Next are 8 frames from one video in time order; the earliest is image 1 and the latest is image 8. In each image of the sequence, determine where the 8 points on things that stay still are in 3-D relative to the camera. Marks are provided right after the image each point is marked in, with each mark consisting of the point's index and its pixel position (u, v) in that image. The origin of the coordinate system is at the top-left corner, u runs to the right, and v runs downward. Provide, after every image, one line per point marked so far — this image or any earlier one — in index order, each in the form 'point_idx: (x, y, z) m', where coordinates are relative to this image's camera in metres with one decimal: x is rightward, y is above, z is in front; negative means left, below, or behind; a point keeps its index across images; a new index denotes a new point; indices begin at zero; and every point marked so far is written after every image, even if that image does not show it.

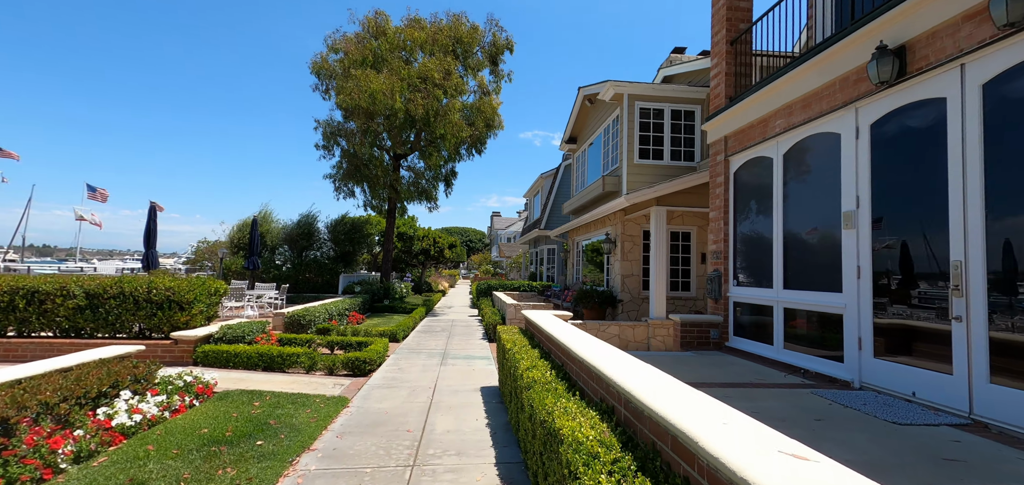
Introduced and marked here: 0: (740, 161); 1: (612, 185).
0: (+3.1, +1.1, +6.2) m
1: (+2.5, +1.5, +11.3) m
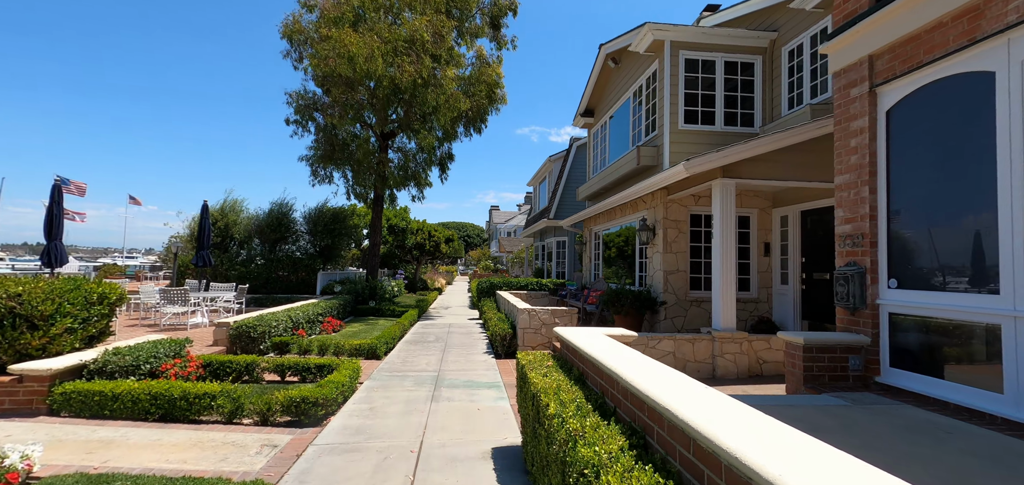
0: (+3.4, +1.3, +3.9) m
1: (+2.7, +1.7, +8.9) m
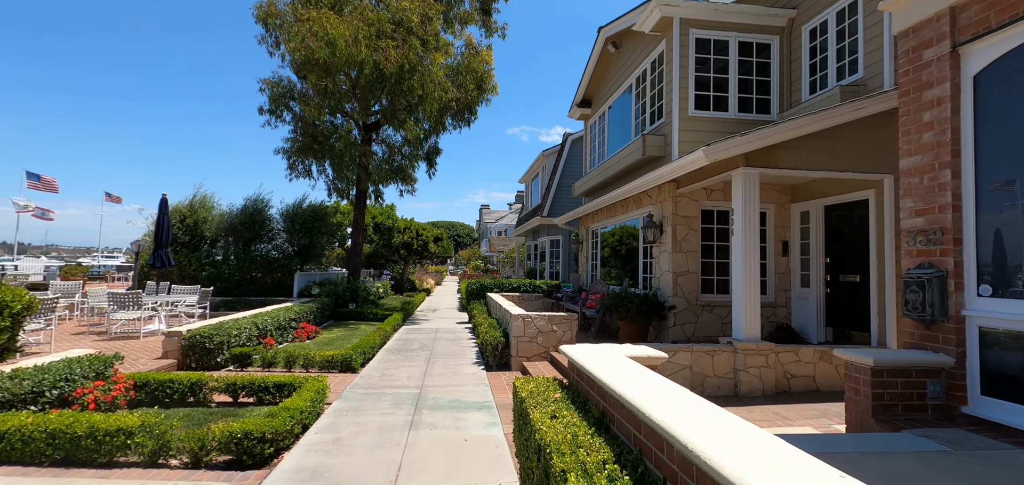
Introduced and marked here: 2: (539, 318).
0: (+3.3, +1.3, +3.1) m
1: (+2.6, +1.7, +8.1) m
2: (+0.4, -1.2, +7.2) m
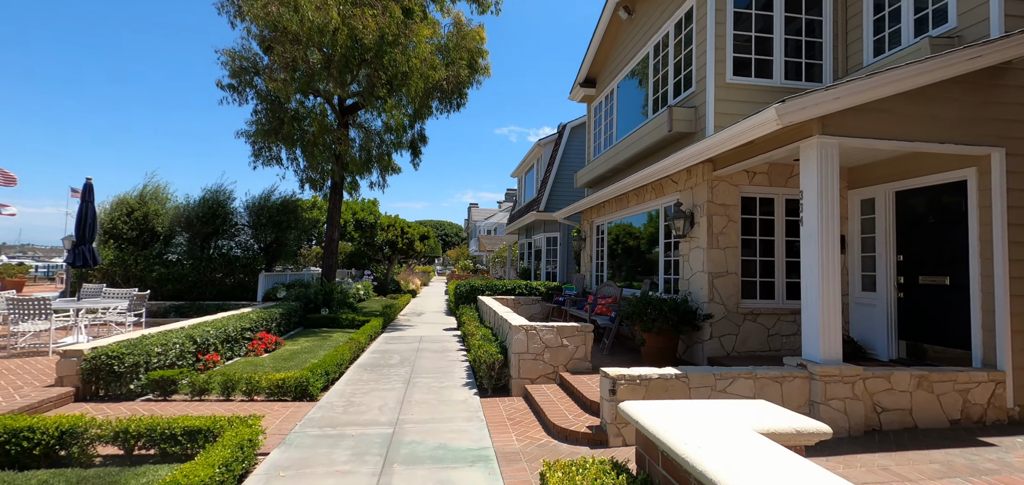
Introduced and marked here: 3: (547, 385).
0: (+3.4, +1.4, +1.8) m
1: (+2.5, +1.8, +6.8) m
2: (+0.4, -1.1, +5.8) m
3: (+0.4, -1.8, +5.7) m
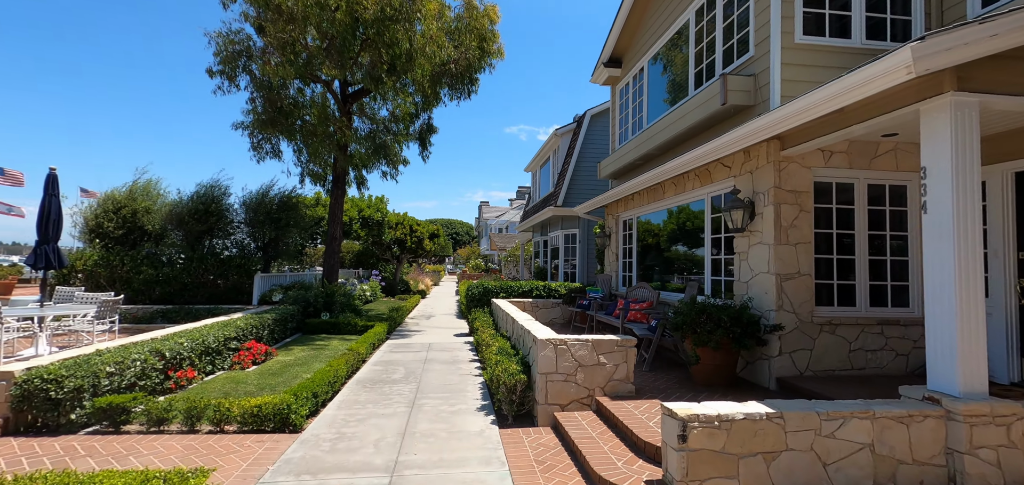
0: (+3.6, +1.5, +0.6) m
1: (+2.8, +1.9, +5.6) m
2: (+0.7, -1.1, +4.7) m
3: (+0.7, -1.7, +4.6) m
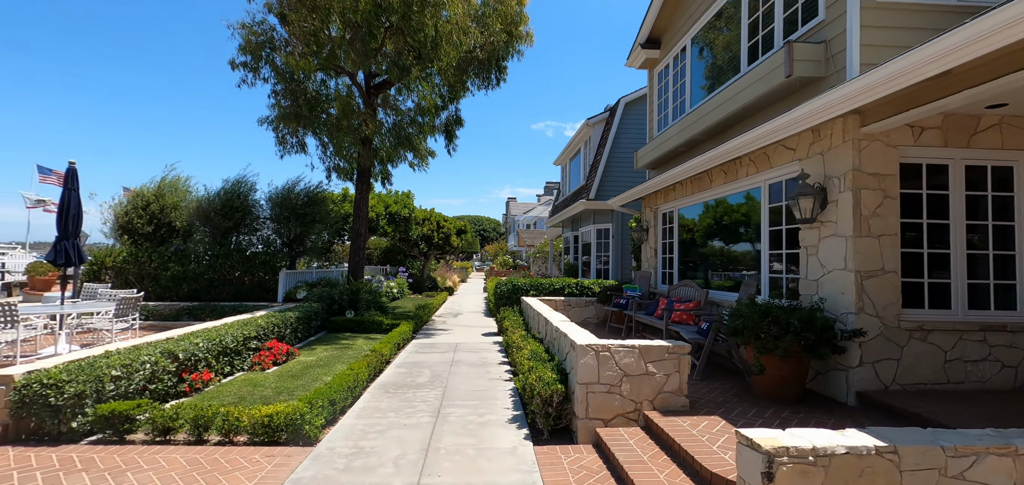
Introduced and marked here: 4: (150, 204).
0: (+3.7, +1.5, -0.1) m
1: (+3.2, +2.0, +4.9) m
2: (+1.0, -1.0, +4.2) m
3: (+1.0, -1.7, +4.1) m
4: (-8.9, +0.9, +11.1) m
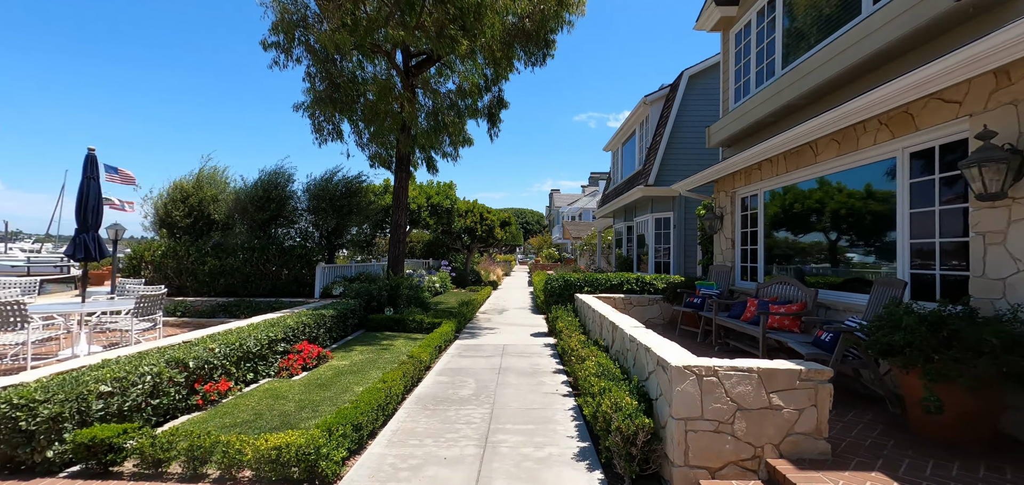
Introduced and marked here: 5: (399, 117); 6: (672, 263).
0: (+3.7, +1.6, -1.5) m
1: (+3.7, +2.1, +3.5) m
2: (+1.5, -0.9, +3.0) m
3: (+1.5, -1.6, +2.9) m
4: (-7.7, +1.1, +10.9) m
5: (-2.6, +2.9, +10.5) m
6: (+4.0, -0.5, +11.4) m
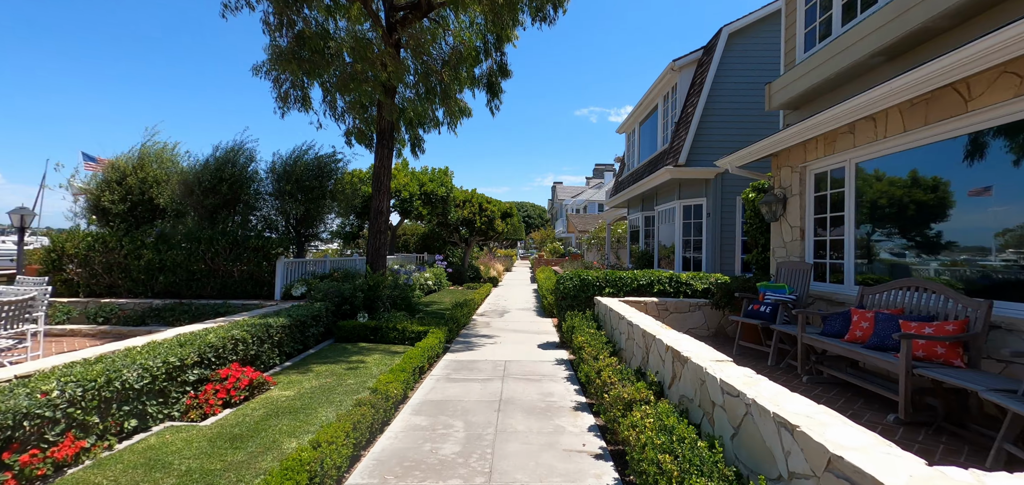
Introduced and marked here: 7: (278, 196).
0: (+3.8, +1.6, -3.4) m
1: (+3.8, +2.2, +1.7) m
2: (+1.6, -0.8, +1.2) m
3: (+1.6, -1.5, +1.2) m
4: (-7.7, +1.3, +9.0) m
5: (-2.6, +3.1, +8.7) m
6: (+4.1, -0.3, +9.6) m
7: (-4.8, +0.9, +9.4) m
